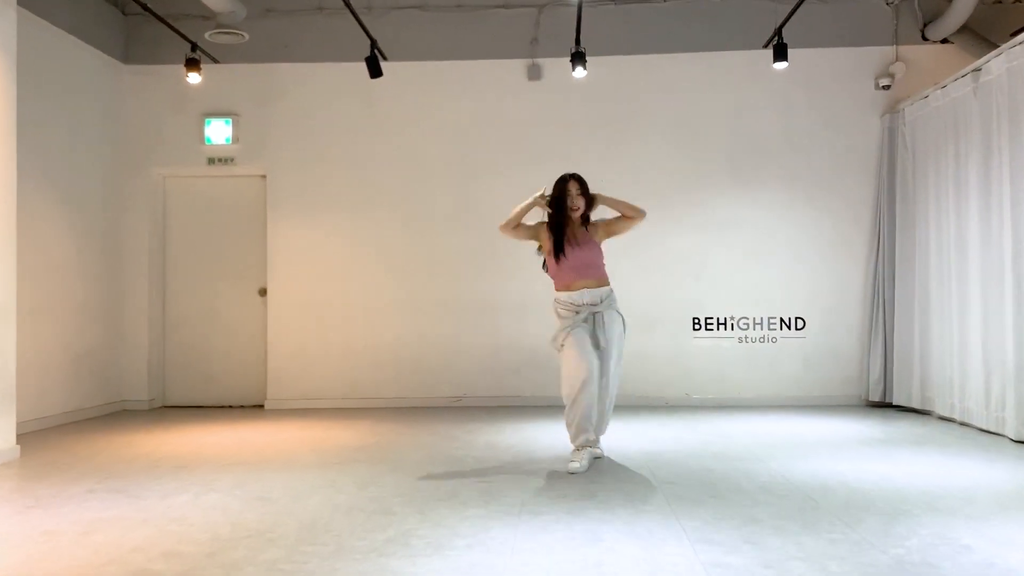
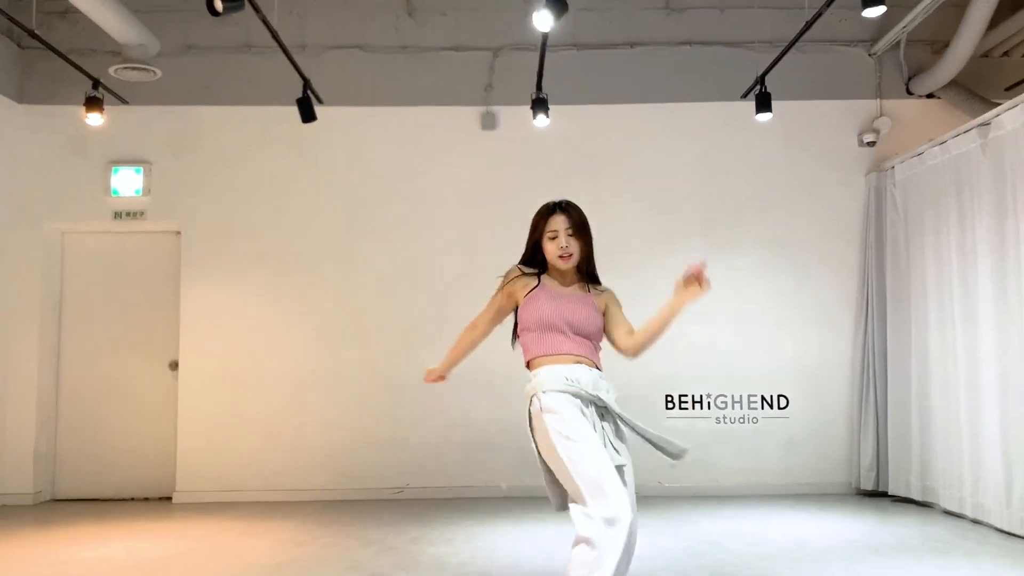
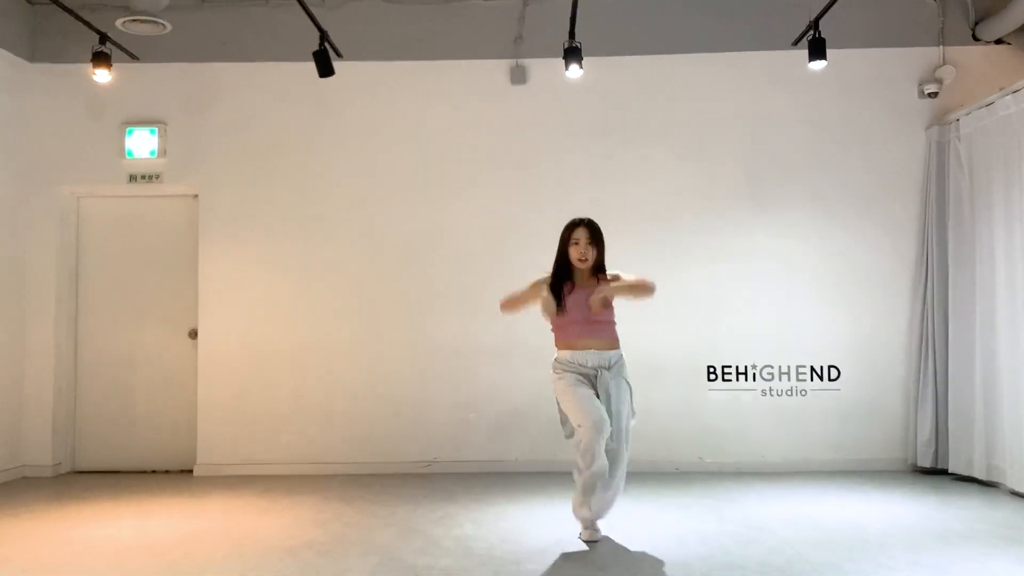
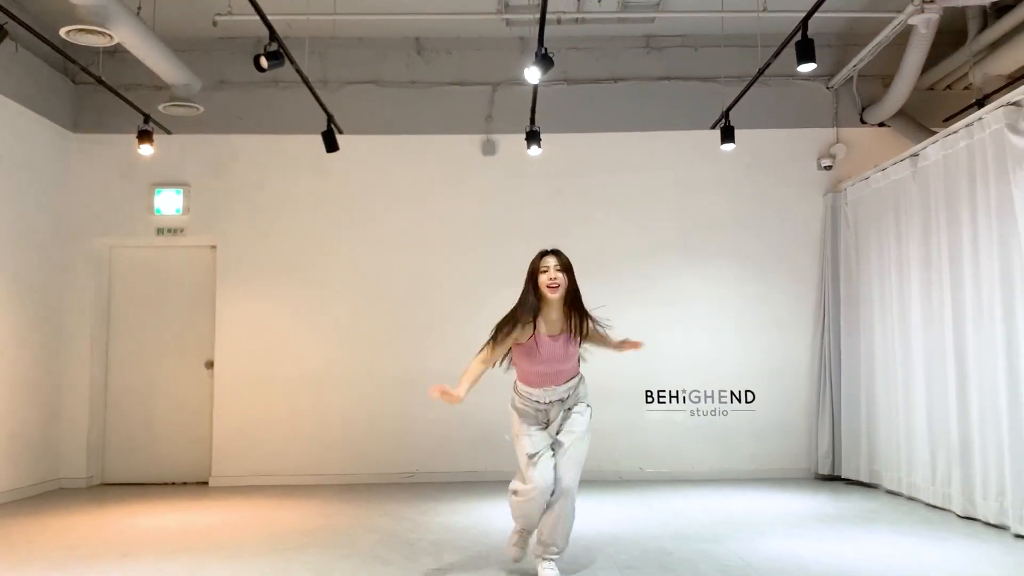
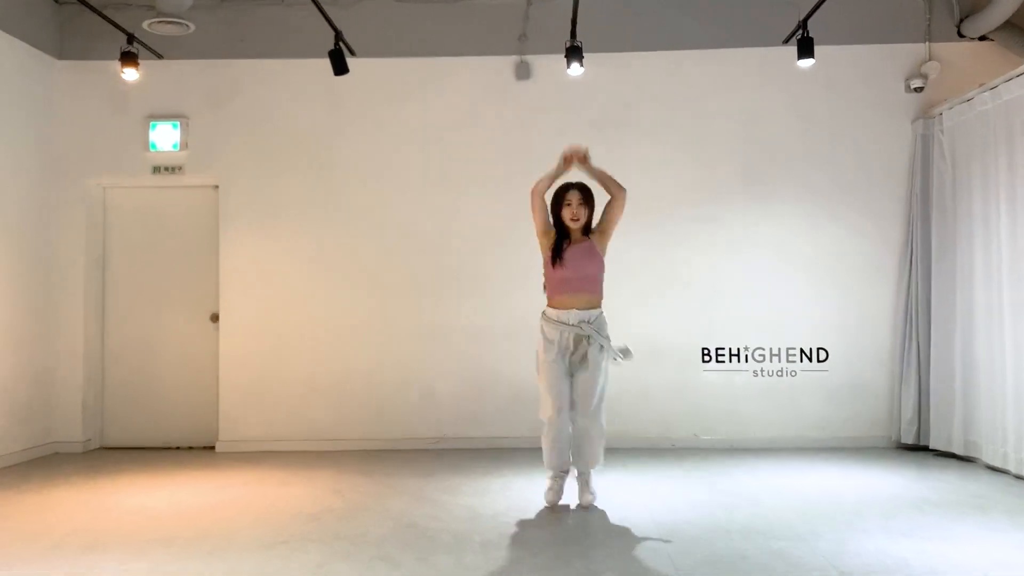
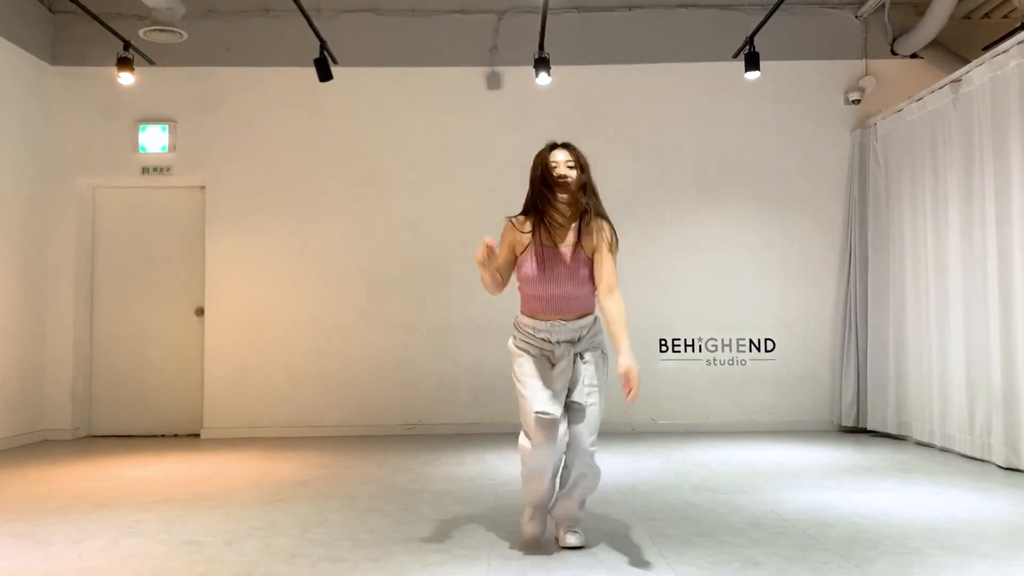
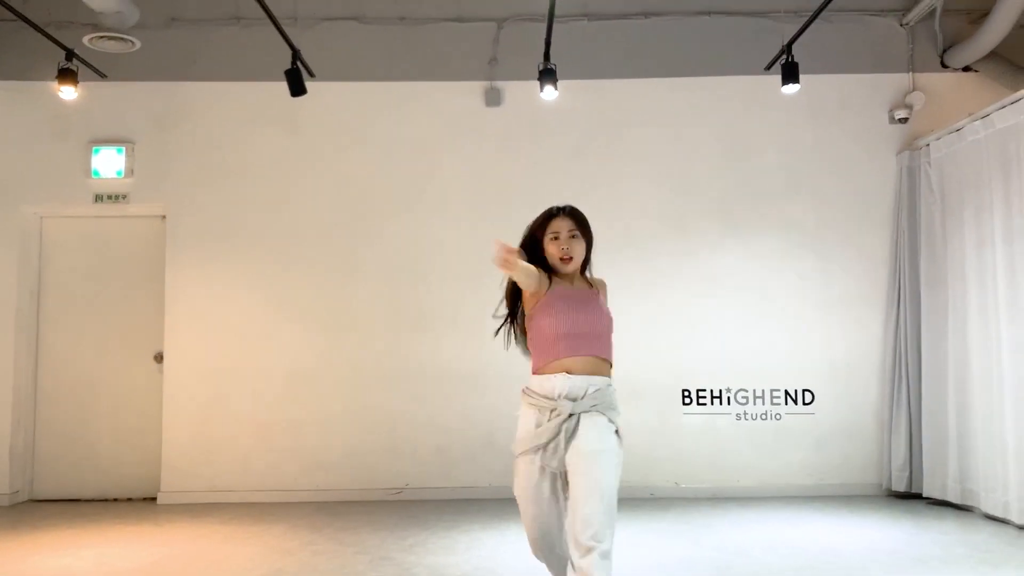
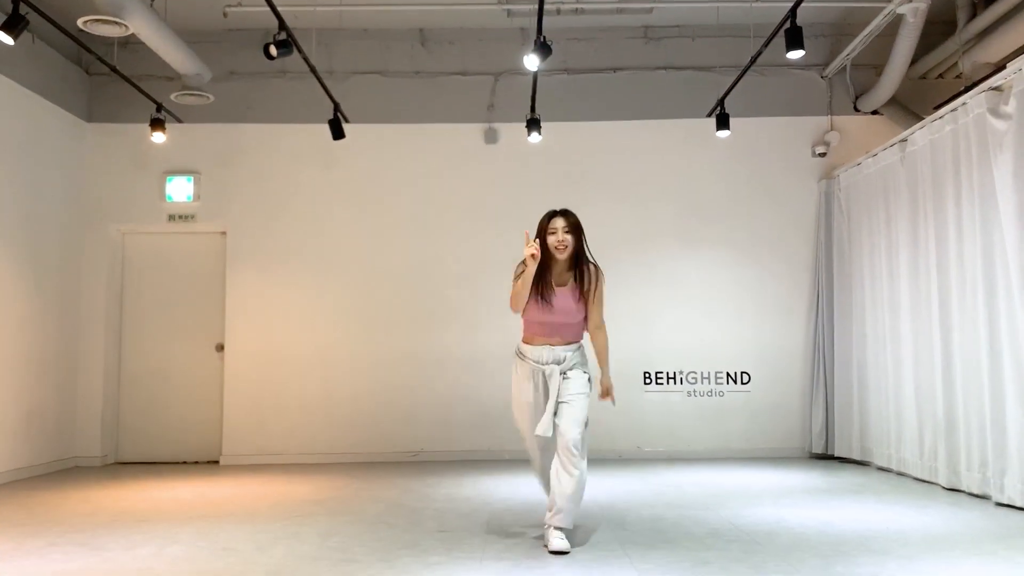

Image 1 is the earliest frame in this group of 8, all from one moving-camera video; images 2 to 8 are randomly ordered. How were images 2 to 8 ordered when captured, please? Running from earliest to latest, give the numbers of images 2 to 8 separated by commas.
5, 3, 7, 2, 4, 8, 6
